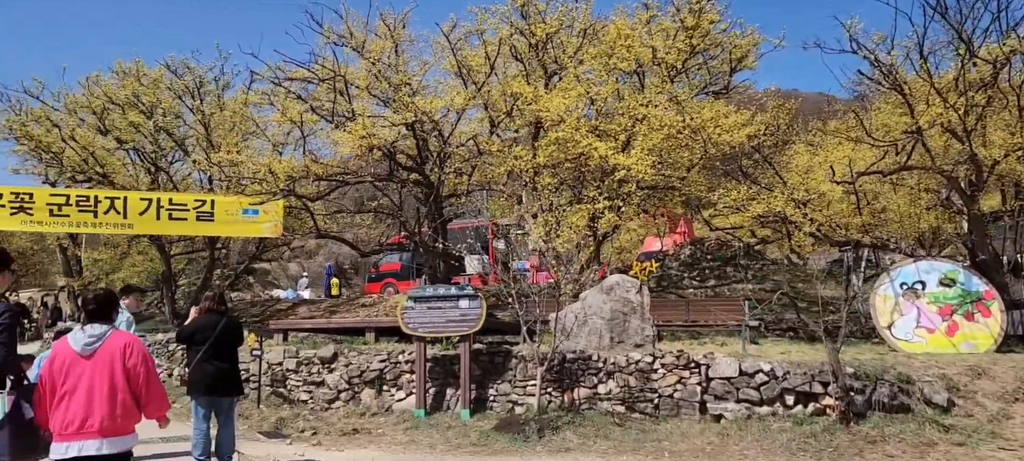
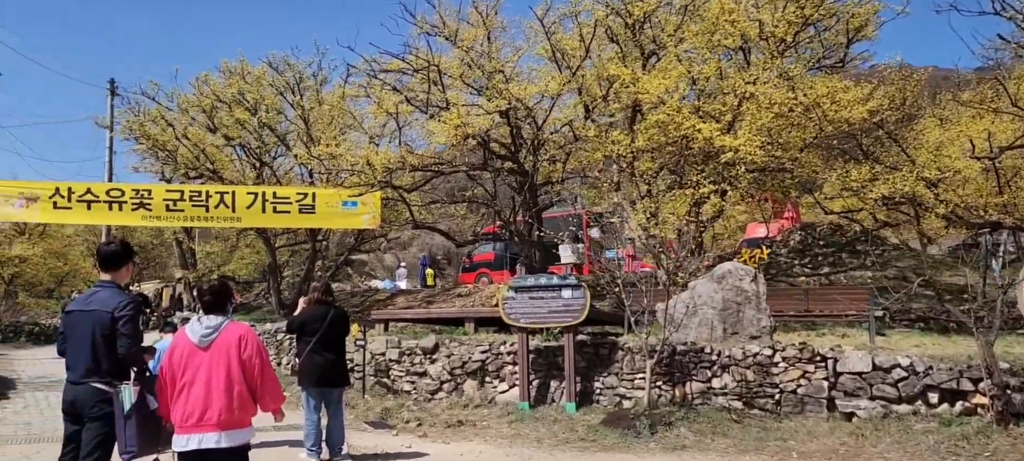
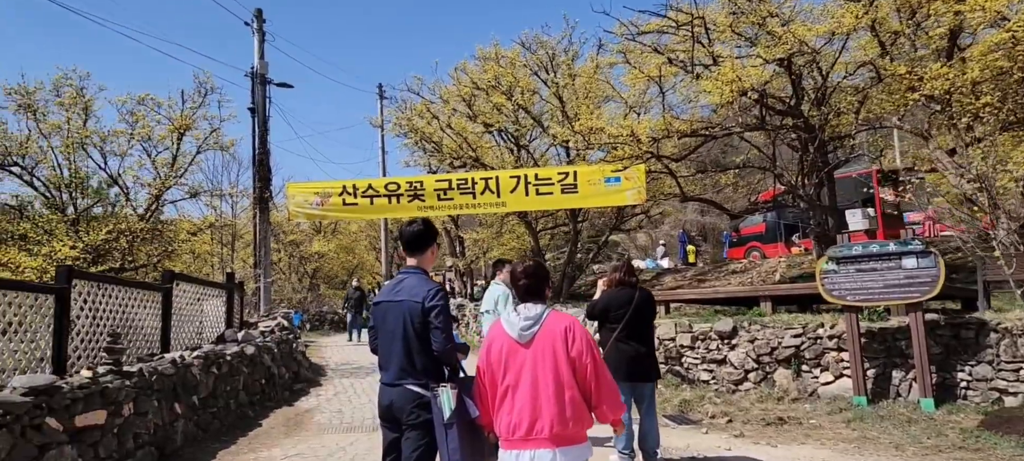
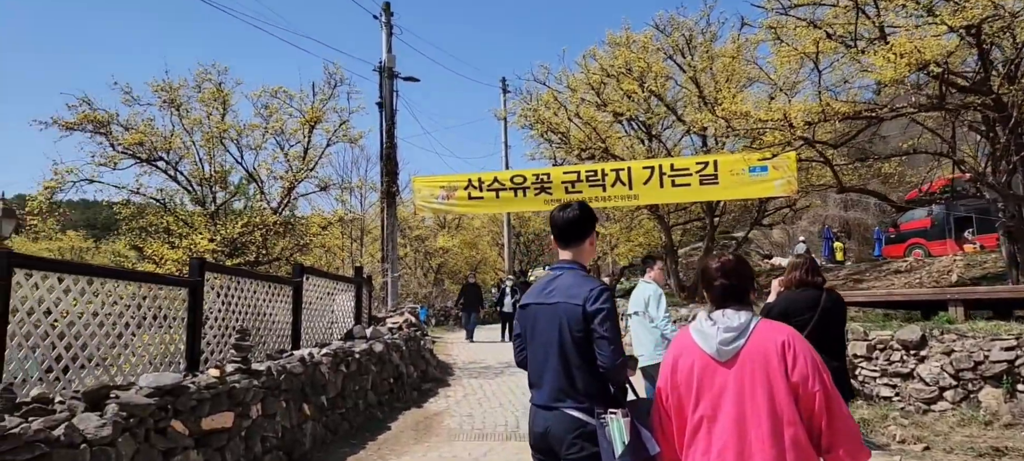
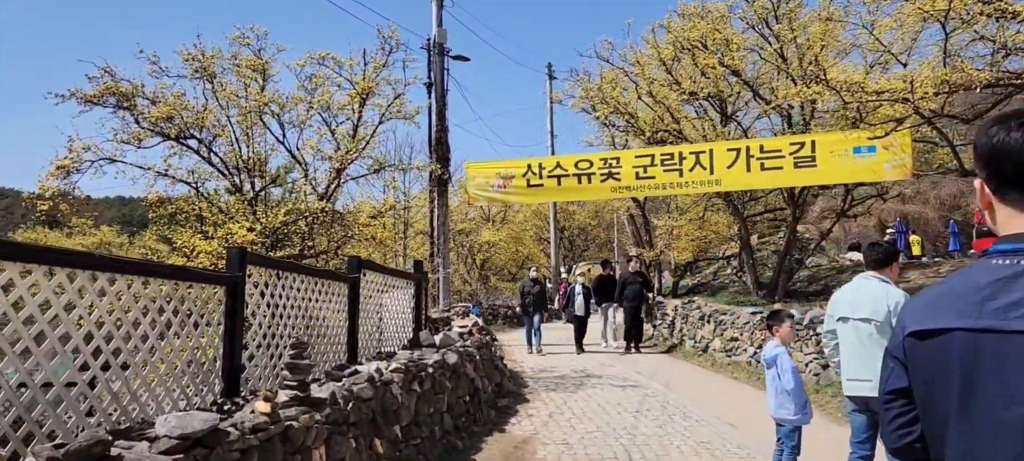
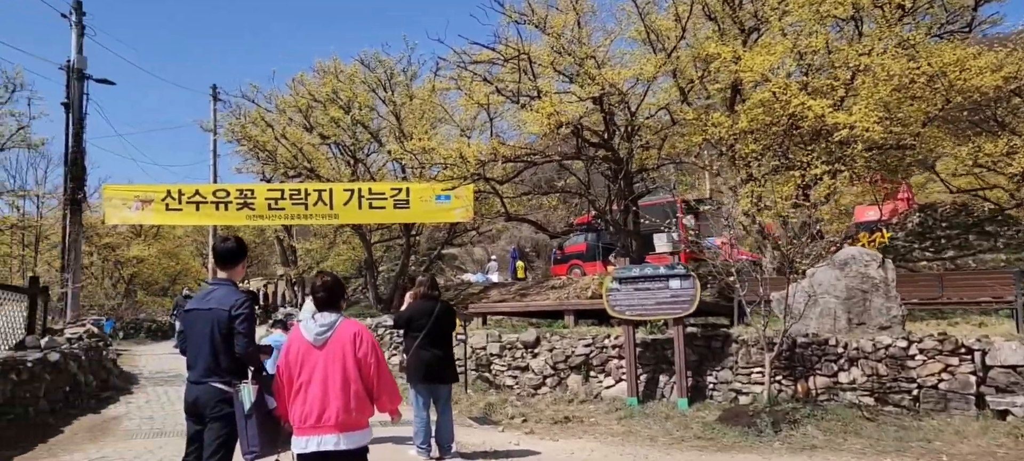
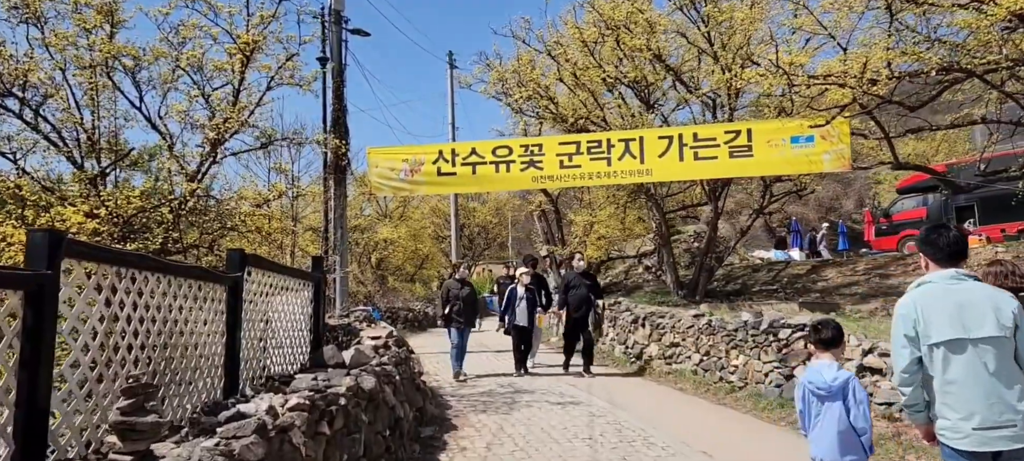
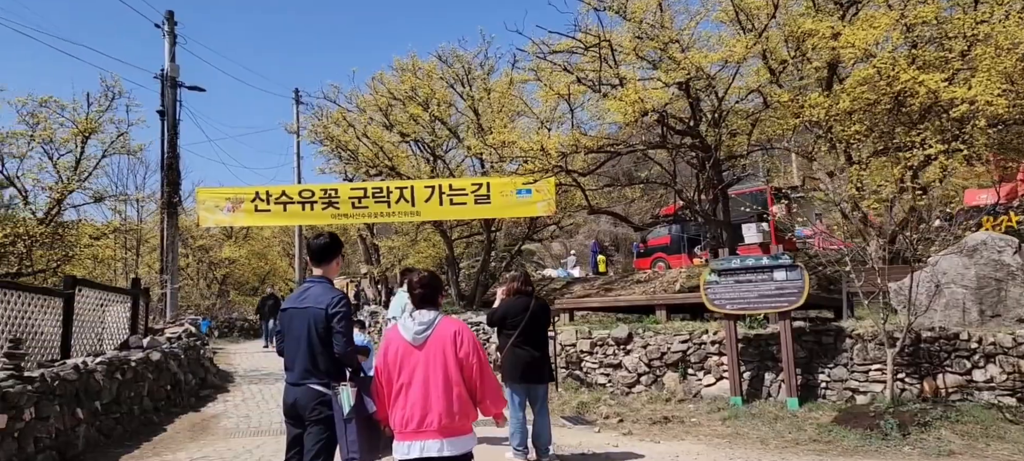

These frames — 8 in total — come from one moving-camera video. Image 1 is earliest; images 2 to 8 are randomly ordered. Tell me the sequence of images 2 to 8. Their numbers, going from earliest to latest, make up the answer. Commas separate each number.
2, 6, 8, 3, 4, 5, 7
